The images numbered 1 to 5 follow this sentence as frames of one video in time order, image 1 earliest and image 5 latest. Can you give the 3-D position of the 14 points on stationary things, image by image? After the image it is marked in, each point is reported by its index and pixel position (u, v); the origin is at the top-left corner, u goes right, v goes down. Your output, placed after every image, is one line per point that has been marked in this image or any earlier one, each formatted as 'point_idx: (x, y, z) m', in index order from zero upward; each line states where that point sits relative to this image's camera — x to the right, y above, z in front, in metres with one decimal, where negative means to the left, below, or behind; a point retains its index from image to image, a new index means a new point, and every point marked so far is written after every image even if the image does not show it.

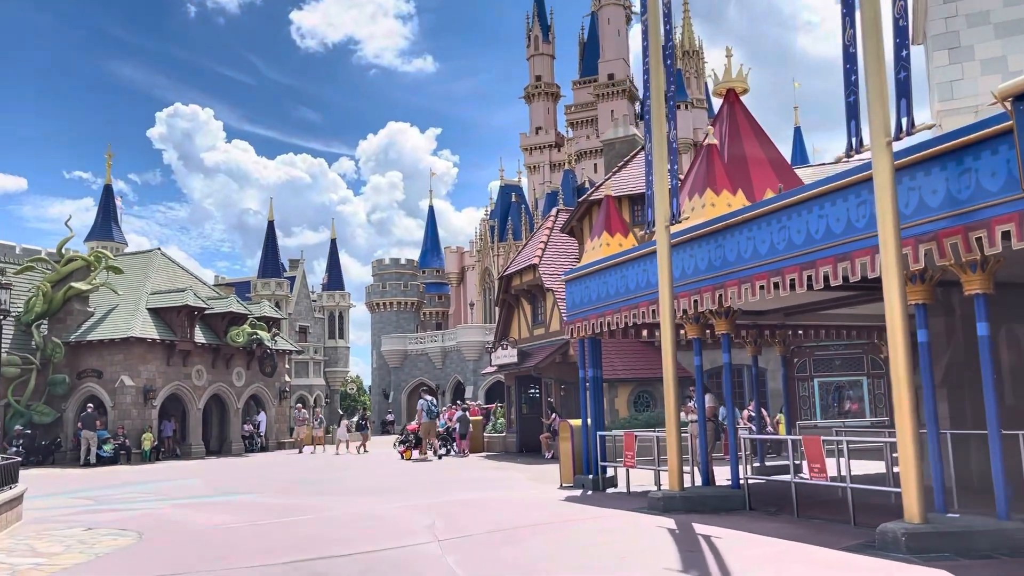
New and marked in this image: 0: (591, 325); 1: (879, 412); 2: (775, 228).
0: (+1.1, -0.5, +11.8) m
1: (+7.9, -2.7, +18.0) m
2: (+2.6, +0.6, +8.3) m
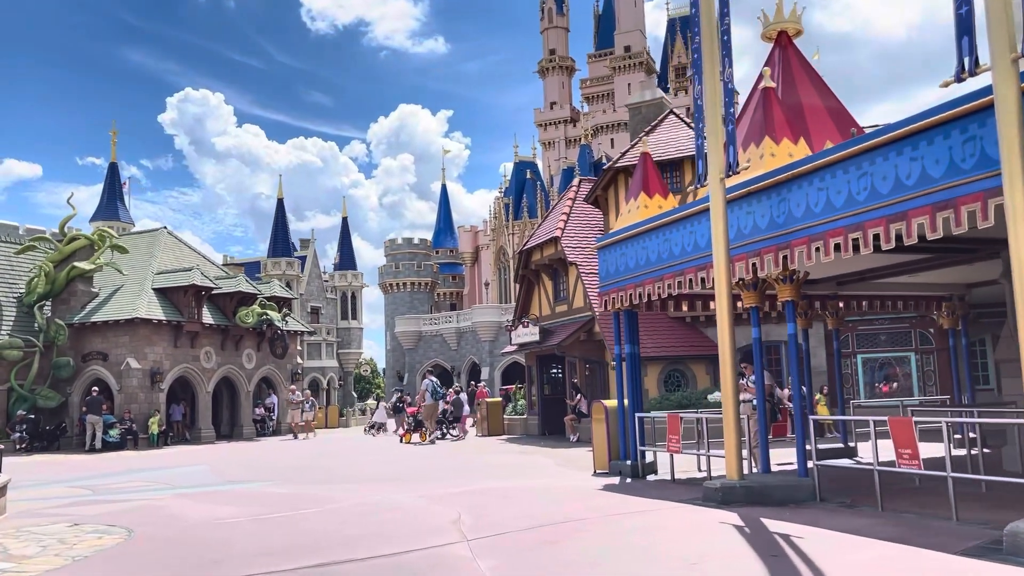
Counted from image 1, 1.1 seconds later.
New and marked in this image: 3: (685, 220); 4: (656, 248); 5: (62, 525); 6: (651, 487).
0: (+1.5, -0.1, +10.7) m
1: (+8.4, -2.1, +16.8) m
2: (+2.9, +1.0, +7.2) m
3: (+2.0, +0.8, +9.5) m
4: (+1.7, +0.5, +10.0) m
5: (-4.6, -2.4, +8.5) m
6: (+1.6, -2.3, +9.9) m
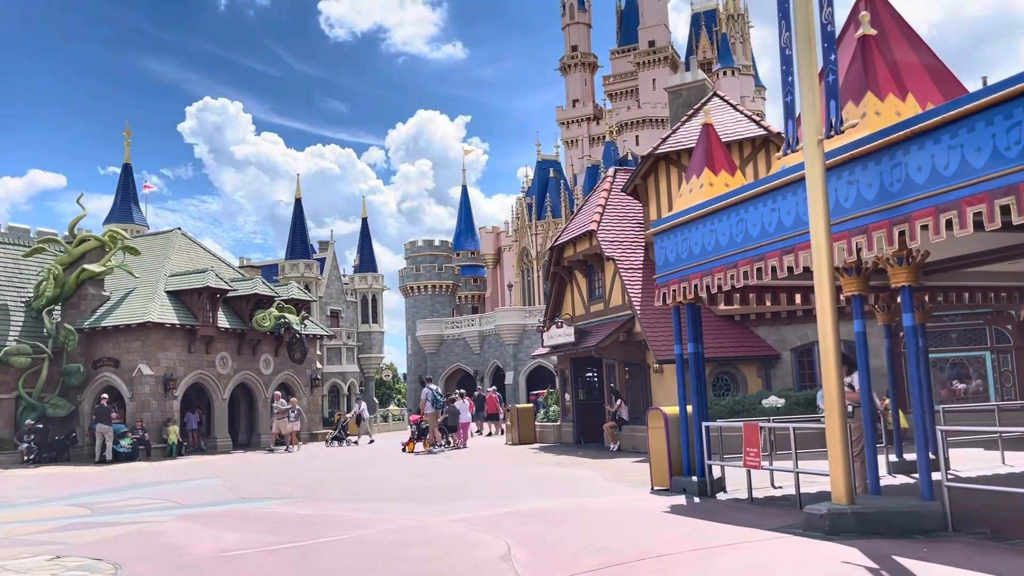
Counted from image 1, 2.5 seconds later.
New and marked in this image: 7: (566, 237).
0: (+2.0, 0.0, +9.3) m
1: (+9.0, -1.9, +15.3) m
2: (+3.4, +1.1, +5.8) m
3: (+2.5, +0.9, +8.1) m
4: (+2.2, +0.6, +8.7) m
5: (-4.1, -2.4, +7.3) m
6: (+2.2, -2.2, +8.5) m
7: (+1.2, +1.2, +19.3) m
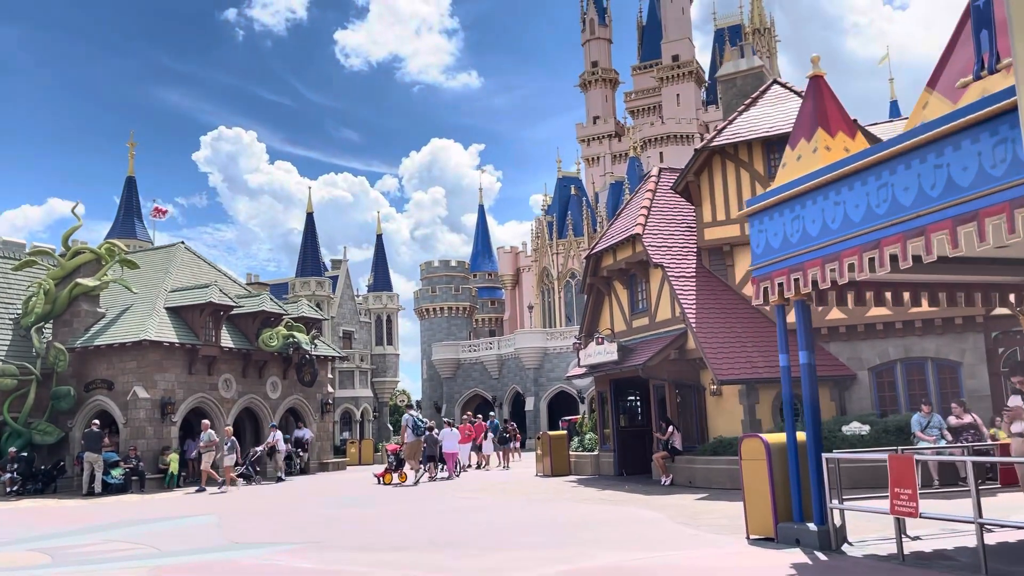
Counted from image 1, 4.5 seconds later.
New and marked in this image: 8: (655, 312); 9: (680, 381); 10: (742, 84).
0: (+2.5, +0.1, +7.2) m
1: (+9.7, -2.0, +13.0) m
2: (+3.9, +1.3, +3.7) m
3: (+3.0, +1.0, +6.1) m
4: (+2.8, +0.7, +6.6) m
5: (-3.6, -2.2, +5.2) m
6: (+2.7, -2.1, +6.3) m
7: (+1.9, +0.9, +17.3) m
8: (+2.8, -0.5, +16.4) m
9: (+3.1, -1.7, +15.5) m
10: (+4.7, +4.1, +17.1) m
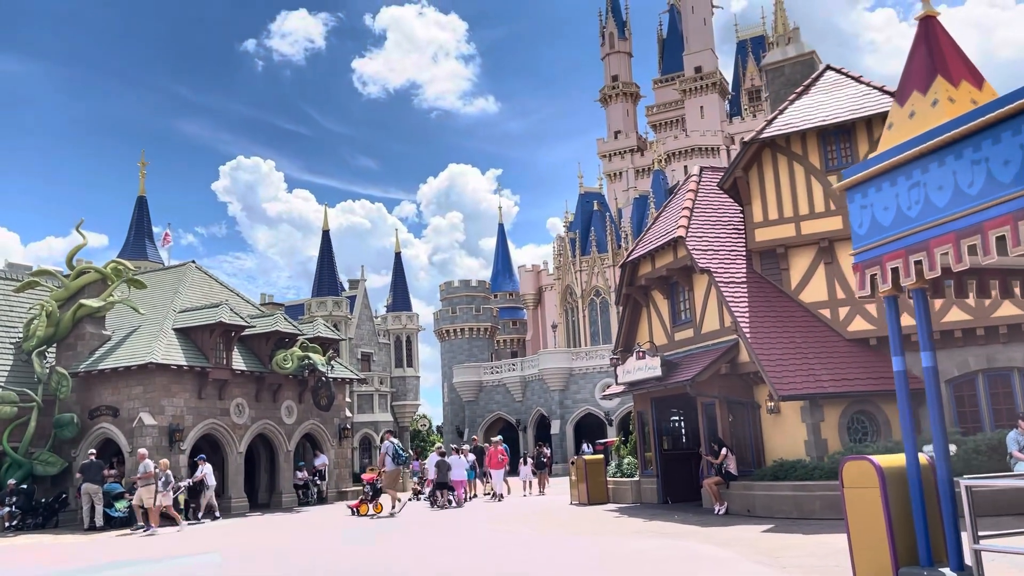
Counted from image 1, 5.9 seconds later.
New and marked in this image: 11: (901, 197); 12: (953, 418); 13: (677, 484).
0: (+2.9, +0.2, +5.8) m
1: (+10.2, -2.0, +11.4) m
2: (+4.1, +1.5, +2.3) m
3: (+3.3, +1.2, +4.7) m
4: (+3.1, +0.8, +5.2) m
5: (-3.2, -2.1, +3.9) m
6: (+3.1, -2.0, +4.8) m
7: (+2.5, +0.7, +15.9) m
8: (+3.4, -0.6, +14.9) m
9: (+3.7, -1.8, +14.0) m
10: (+5.2, +4.0, +15.7) m
11: (+2.8, +0.6, +6.1) m
12: (+6.9, -2.0, +13.0) m
13: (+3.1, -3.7, +15.8) m
